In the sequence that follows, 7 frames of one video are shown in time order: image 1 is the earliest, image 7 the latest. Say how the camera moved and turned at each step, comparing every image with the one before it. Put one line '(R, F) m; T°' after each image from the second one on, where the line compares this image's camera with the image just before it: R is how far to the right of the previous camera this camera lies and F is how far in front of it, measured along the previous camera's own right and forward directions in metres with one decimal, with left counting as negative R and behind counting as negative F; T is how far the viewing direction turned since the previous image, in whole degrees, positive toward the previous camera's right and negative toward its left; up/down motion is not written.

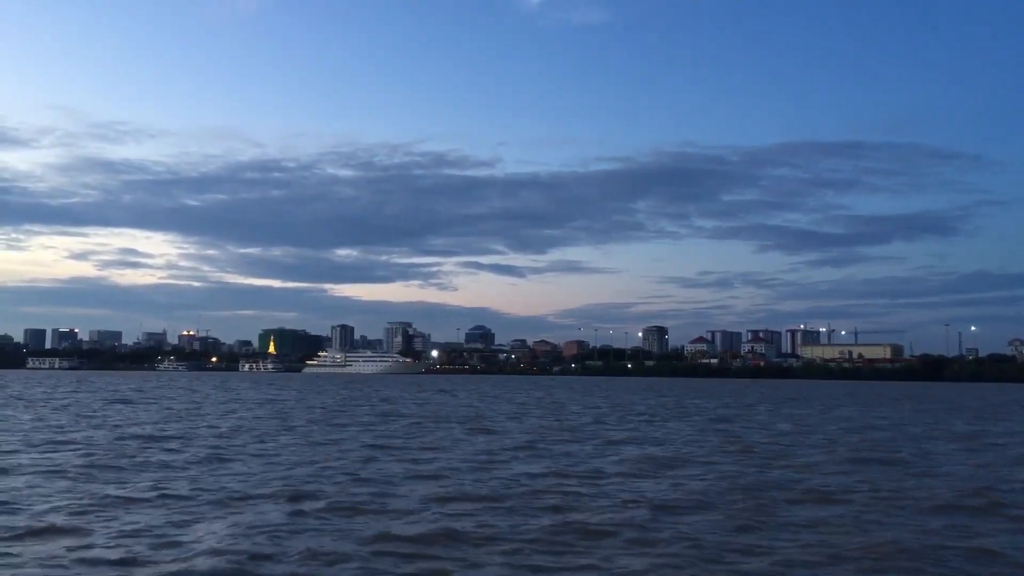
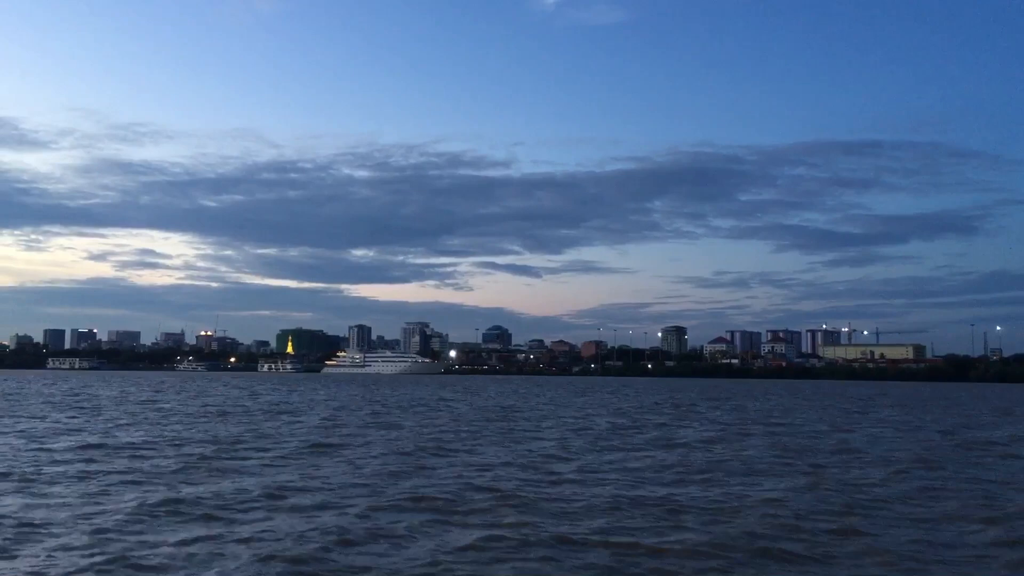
(-0.4, +0.6) m; -1°
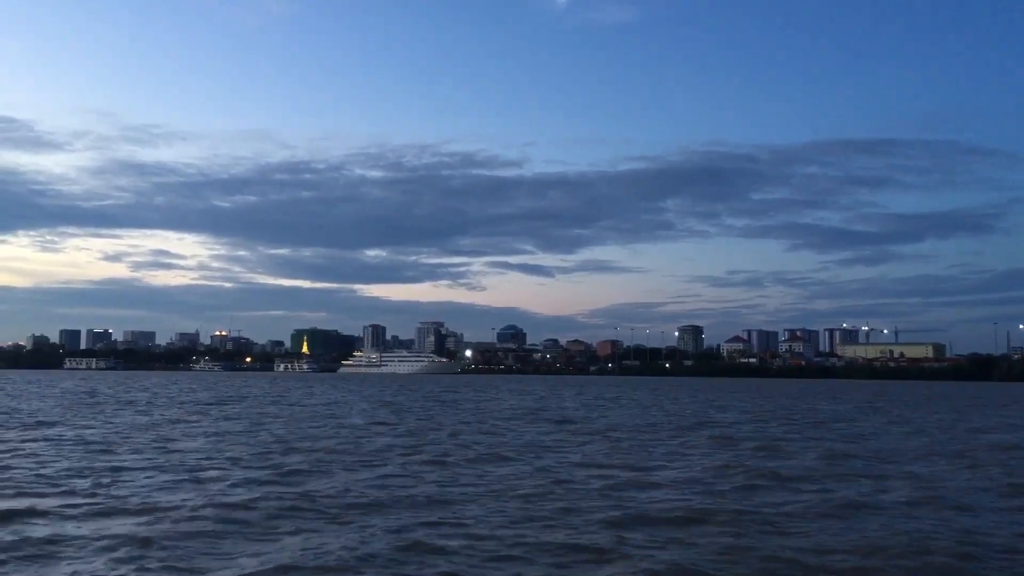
(-0.5, +0.7) m; -1°
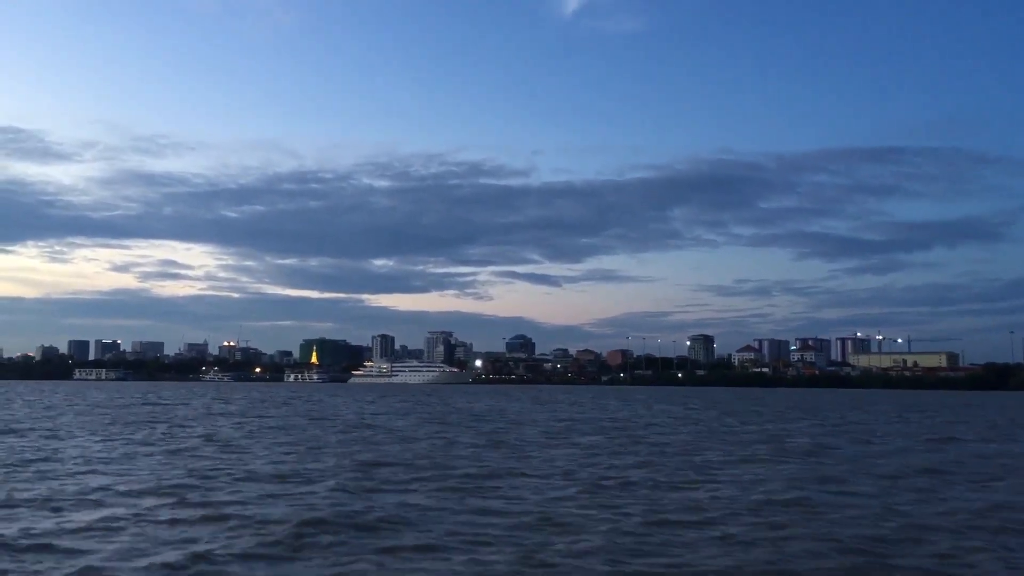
(-0.5, +0.7) m; 0°
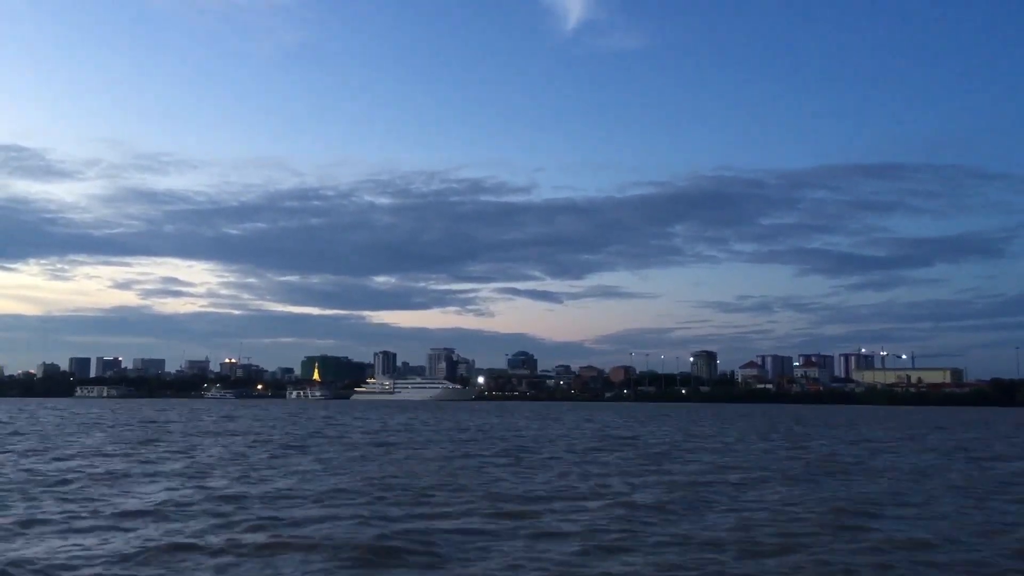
(-0.2, +0.3) m; 0°
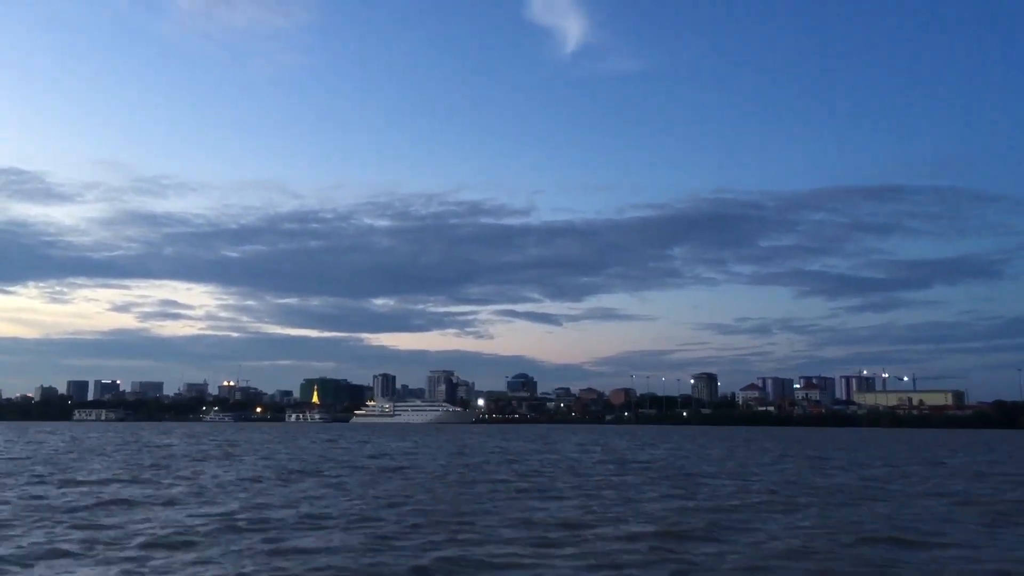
(-0.2, +0.3) m; 0°
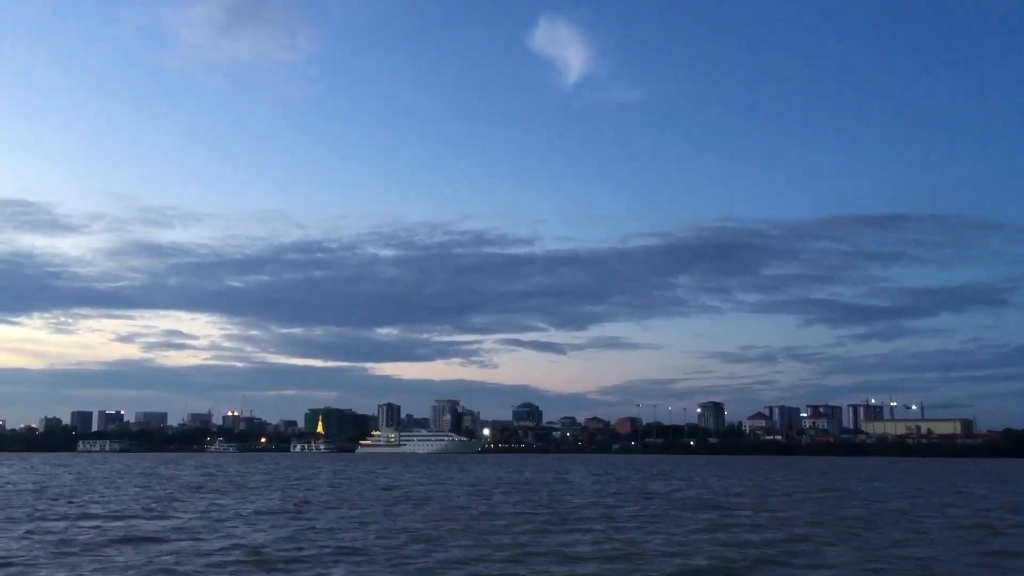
(-0.2, +0.1) m; 0°
